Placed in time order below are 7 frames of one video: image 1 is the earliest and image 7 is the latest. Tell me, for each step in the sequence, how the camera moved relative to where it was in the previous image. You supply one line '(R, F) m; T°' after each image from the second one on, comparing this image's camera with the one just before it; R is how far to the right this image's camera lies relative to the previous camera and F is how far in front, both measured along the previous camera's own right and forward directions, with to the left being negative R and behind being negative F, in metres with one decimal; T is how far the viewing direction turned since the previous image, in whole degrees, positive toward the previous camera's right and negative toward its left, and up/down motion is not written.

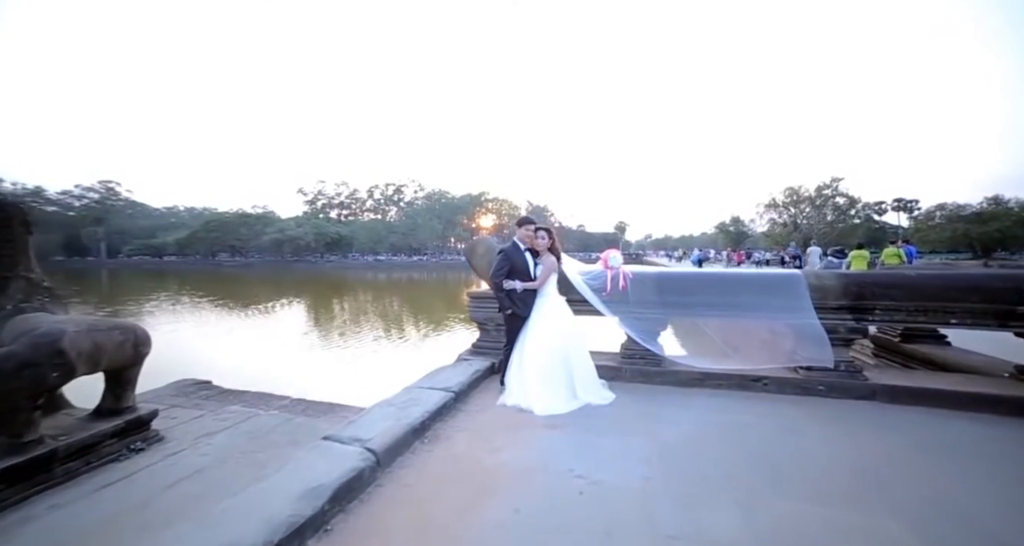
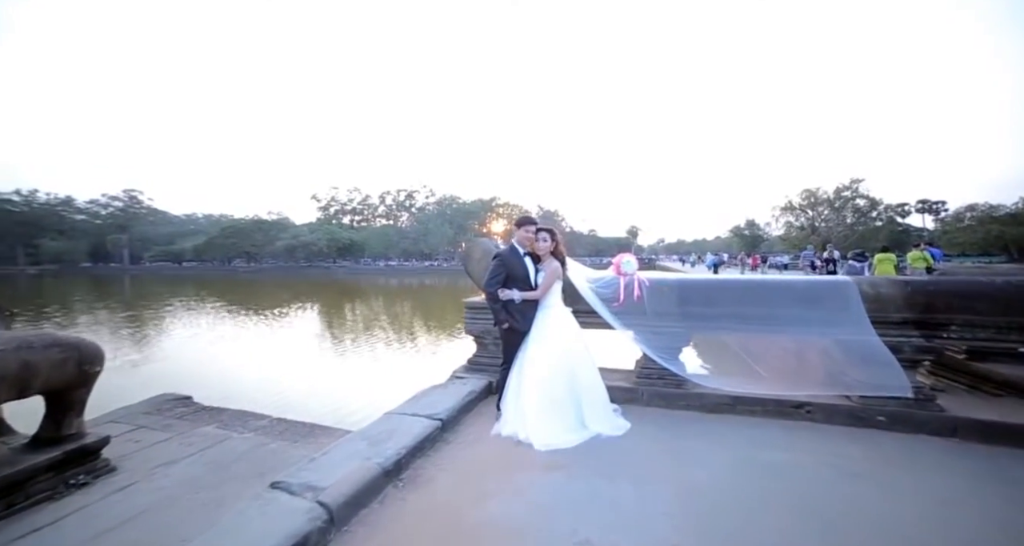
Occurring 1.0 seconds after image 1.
(+0.1, +0.5) m; -1°
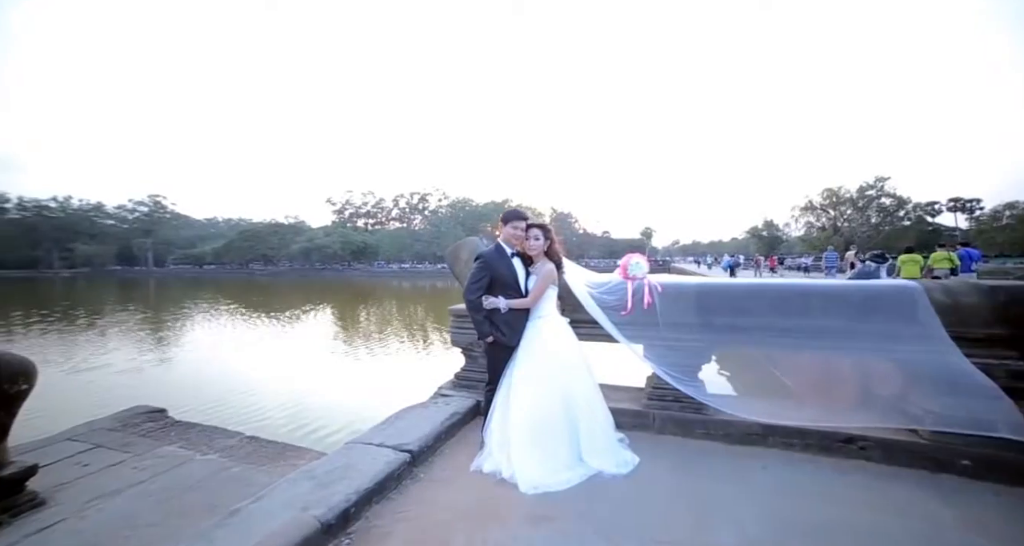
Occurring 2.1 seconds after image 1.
(+0.2, +0.5) m; -2°
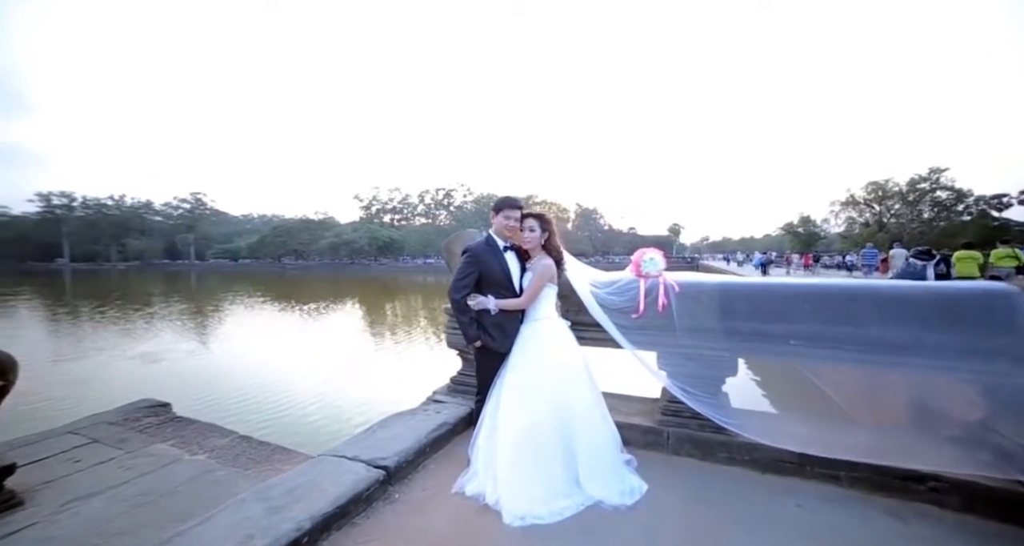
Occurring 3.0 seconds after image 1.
(+0.2, +0.3) m; -3°
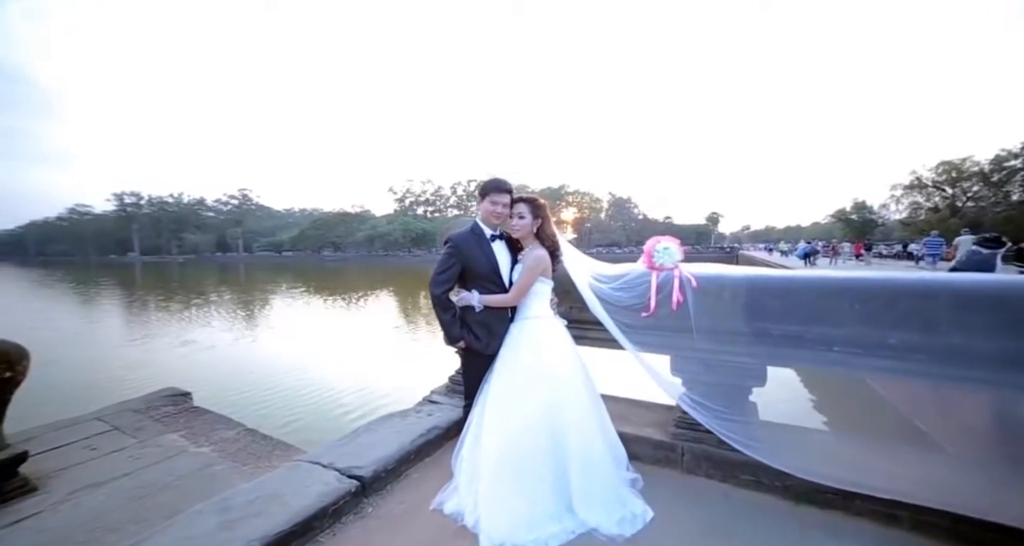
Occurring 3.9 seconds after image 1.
(+0.2, +0.3) m; -4°
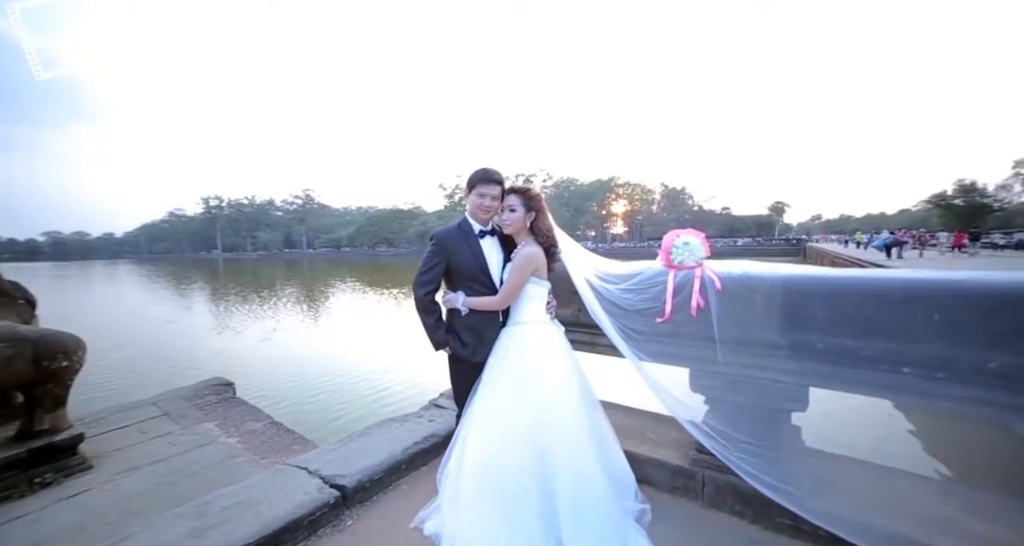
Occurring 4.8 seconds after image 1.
(+0.2, +0.2) m; -6°
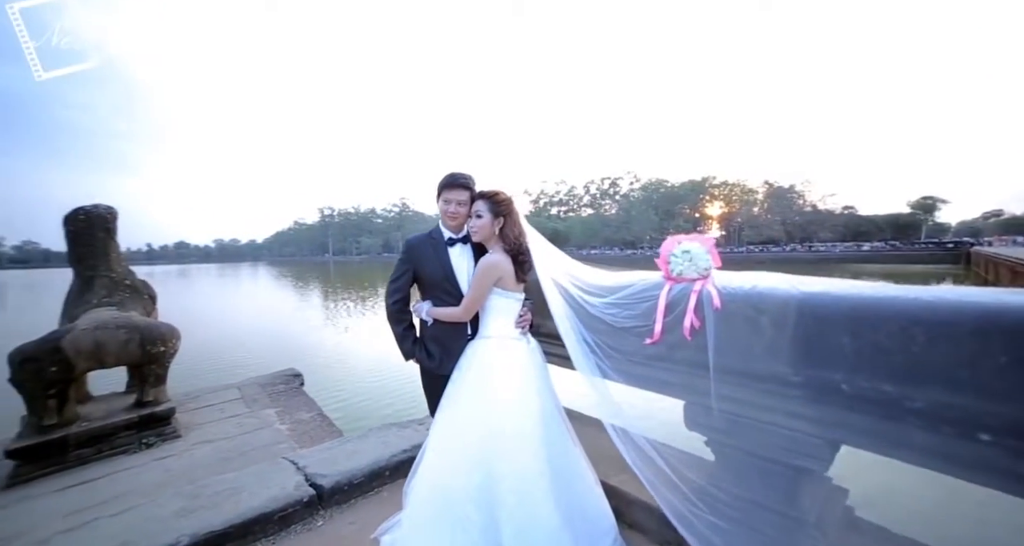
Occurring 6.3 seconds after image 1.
(+0.4, +0.2) m; -11°
